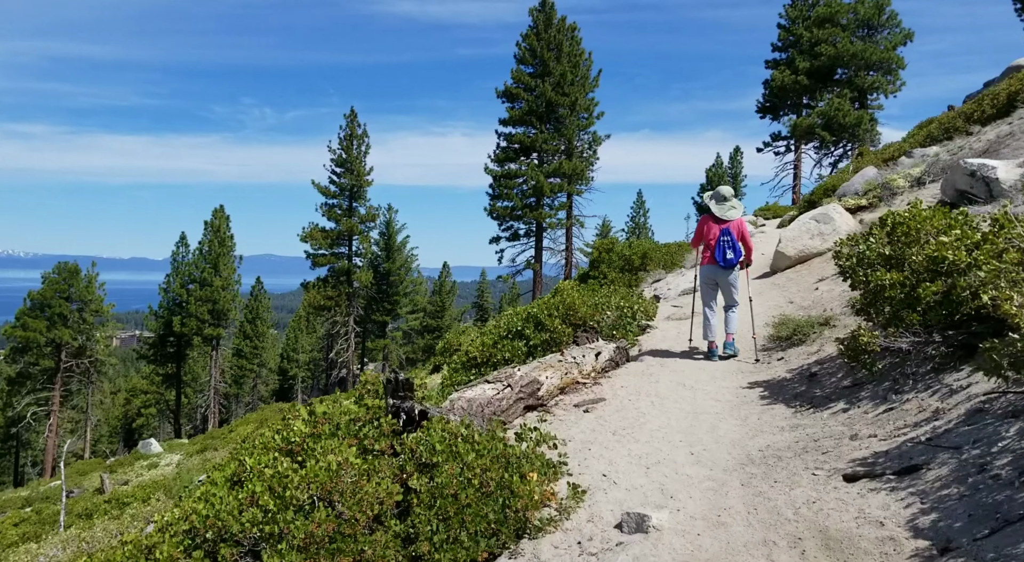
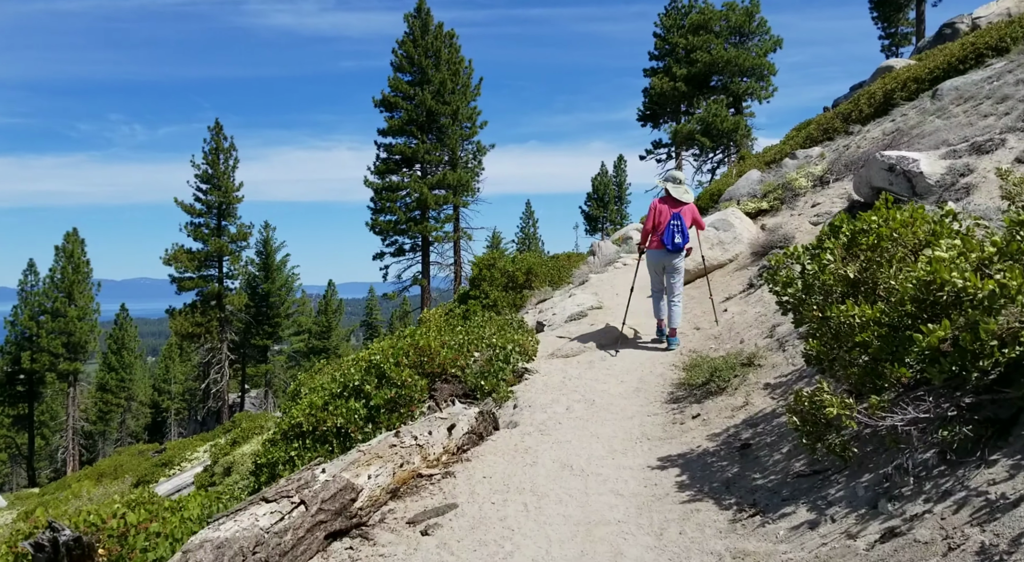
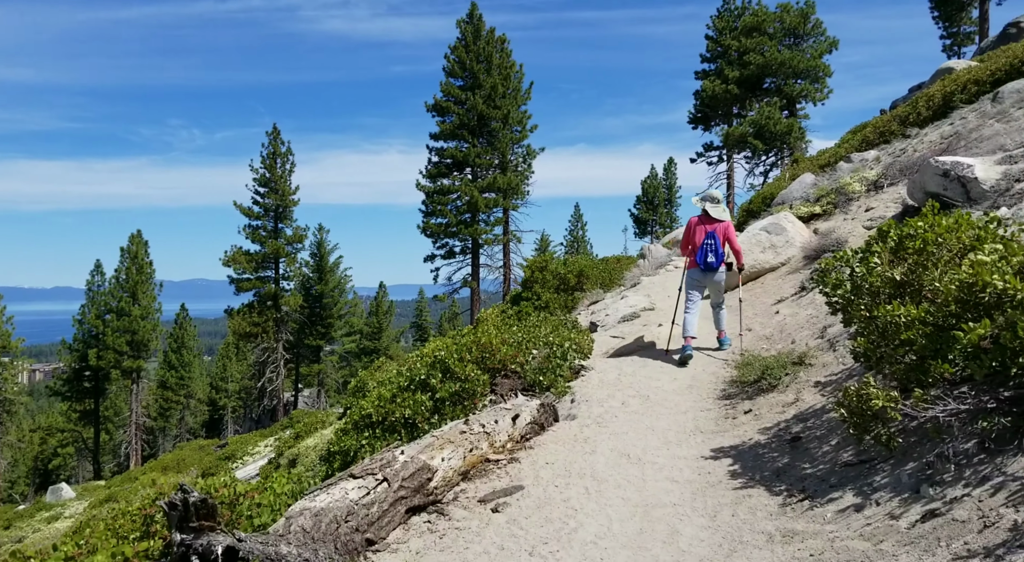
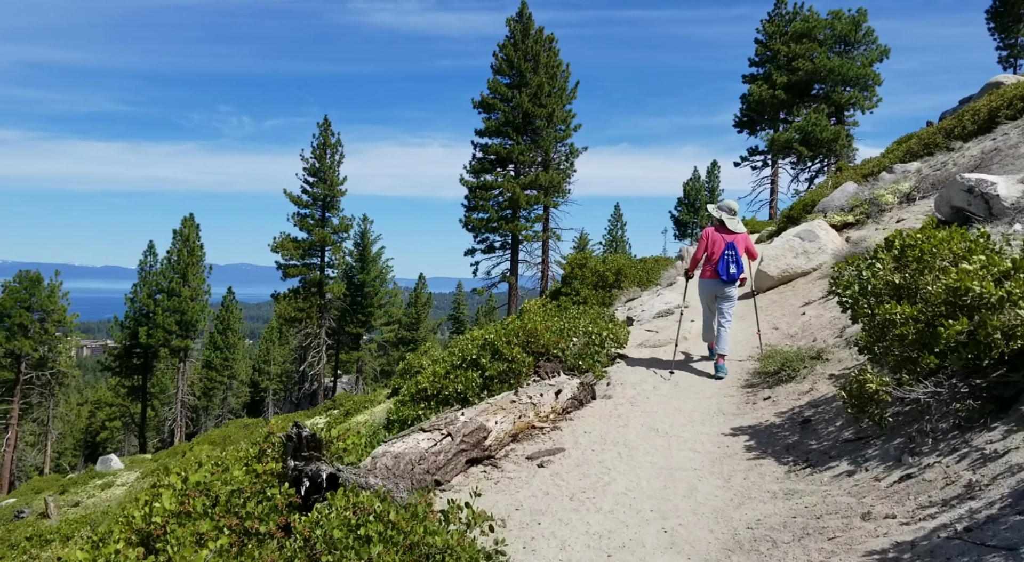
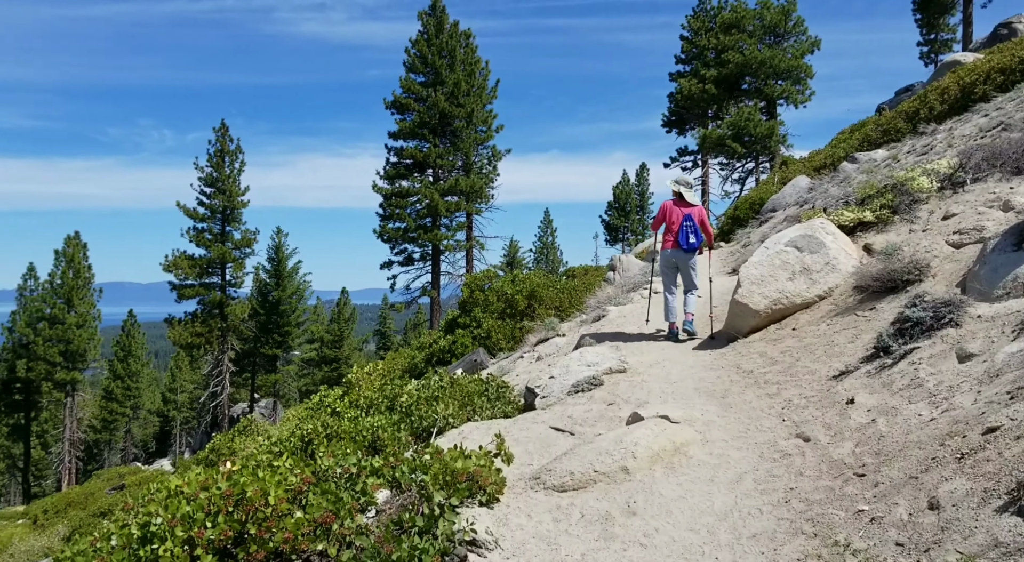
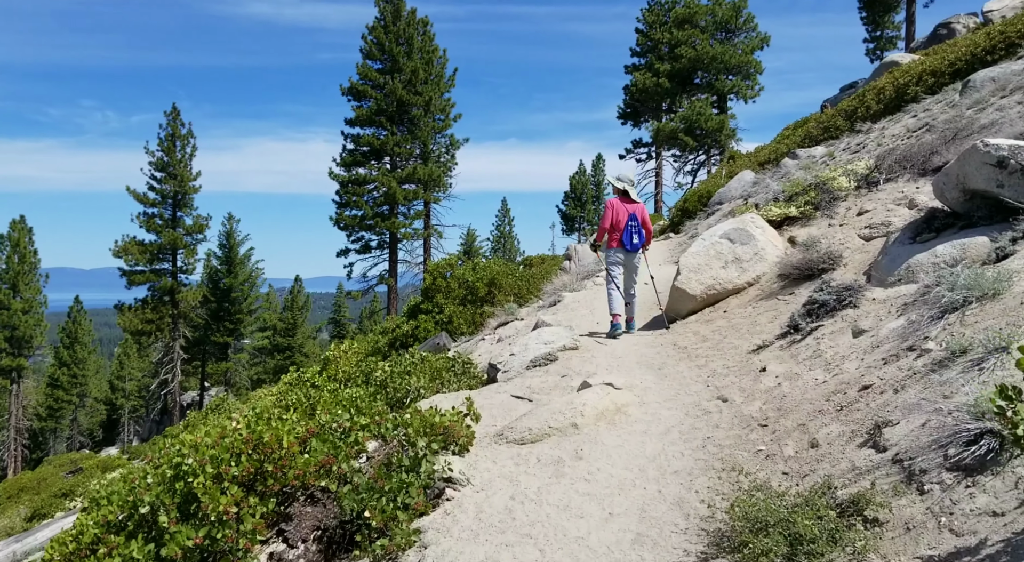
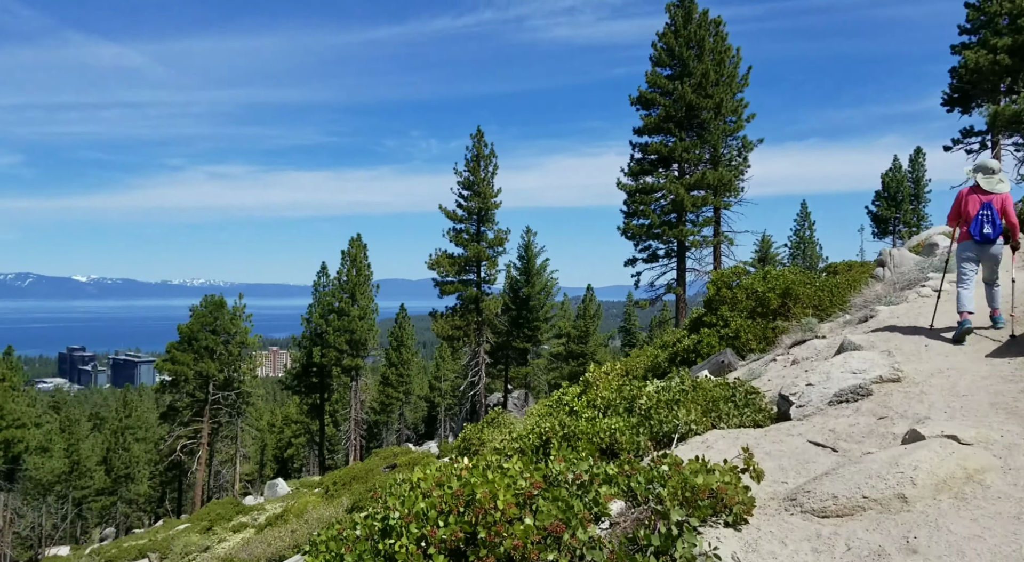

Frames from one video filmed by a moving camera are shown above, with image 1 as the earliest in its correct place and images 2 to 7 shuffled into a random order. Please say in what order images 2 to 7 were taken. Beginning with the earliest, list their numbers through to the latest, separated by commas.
4, 3, 2, 6, 5, 7
